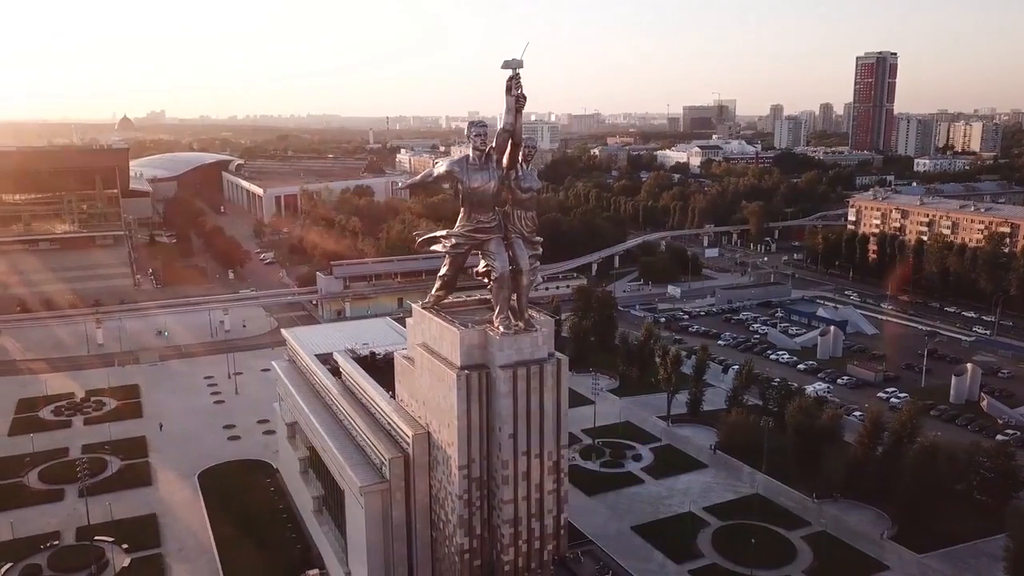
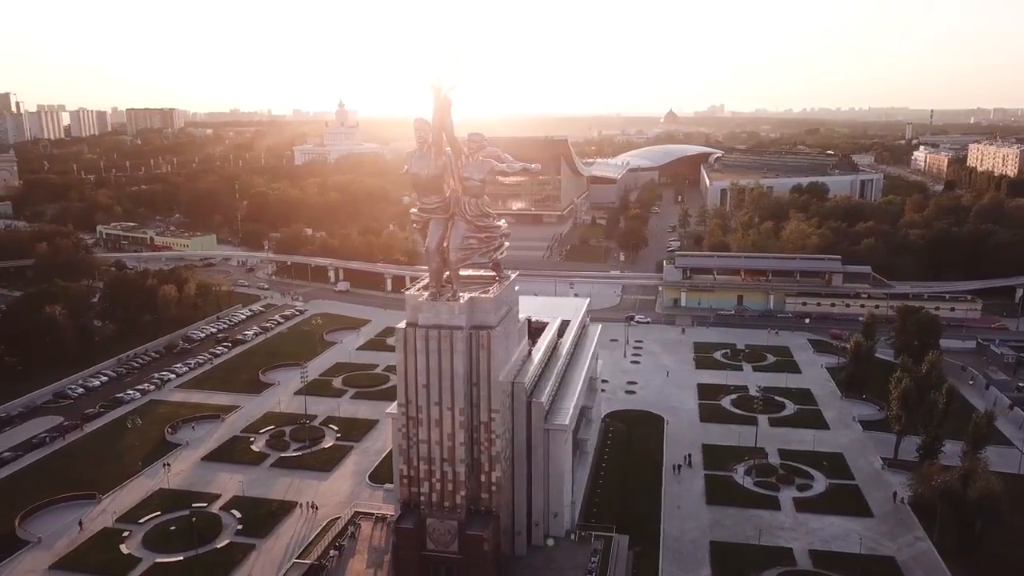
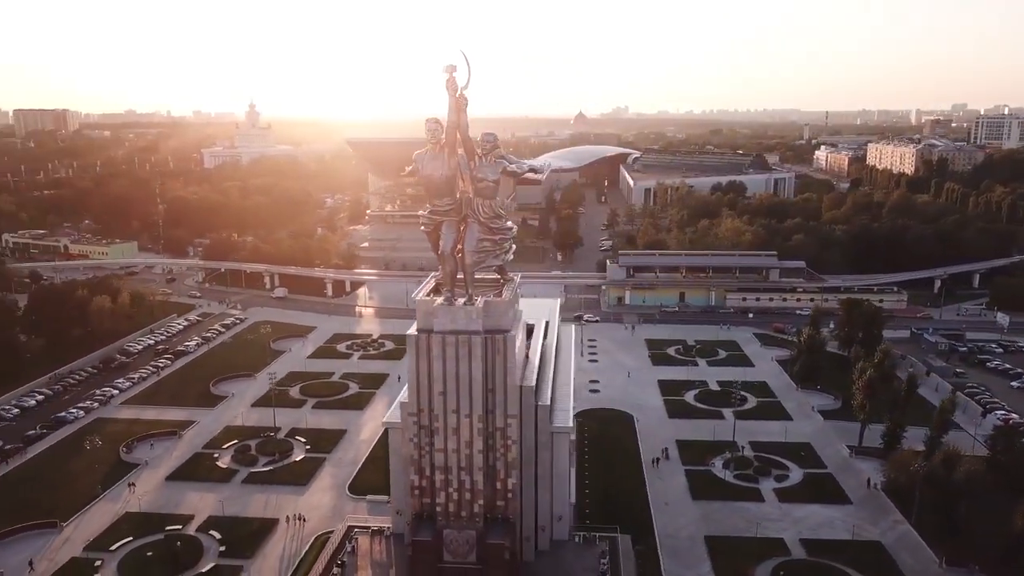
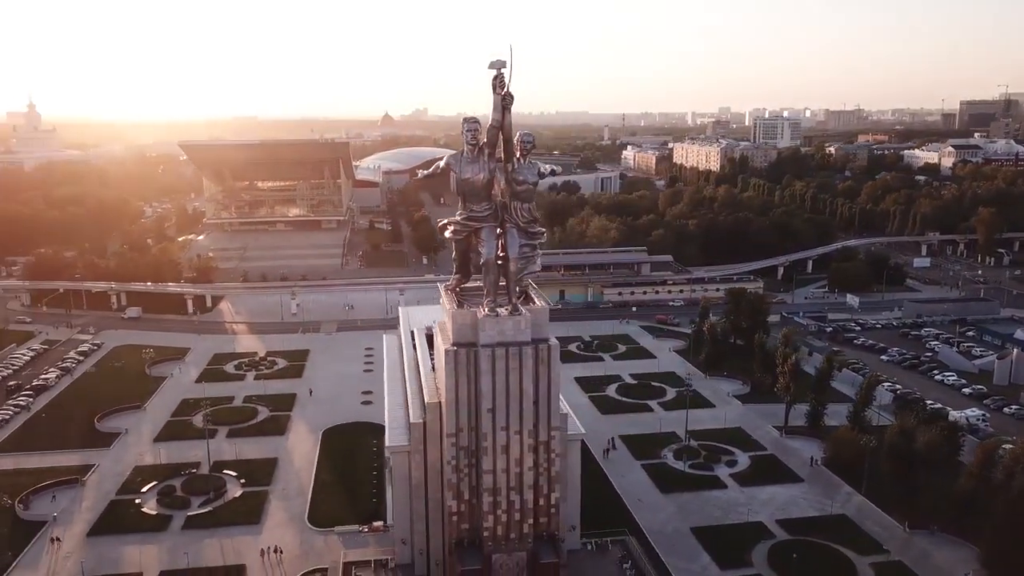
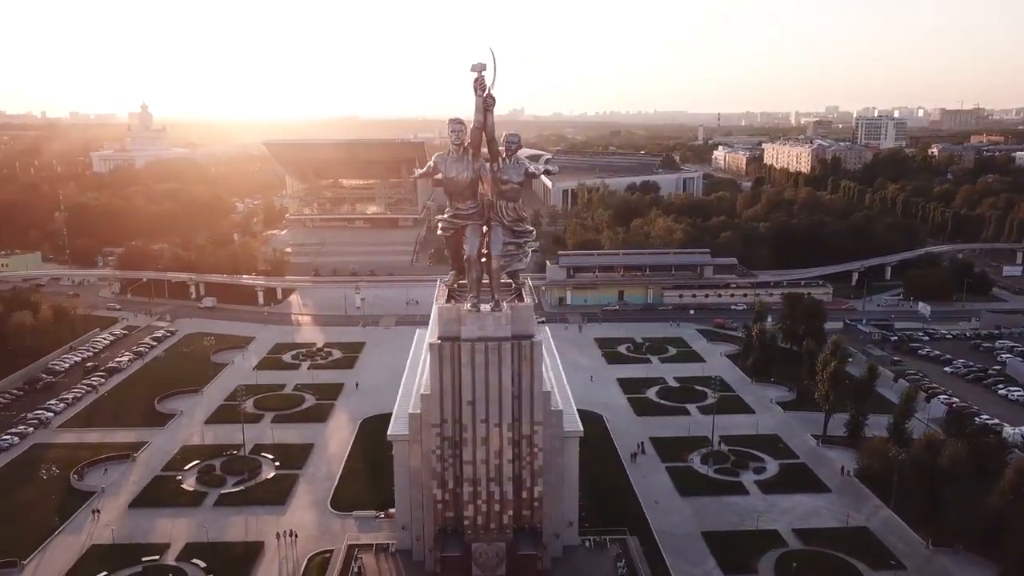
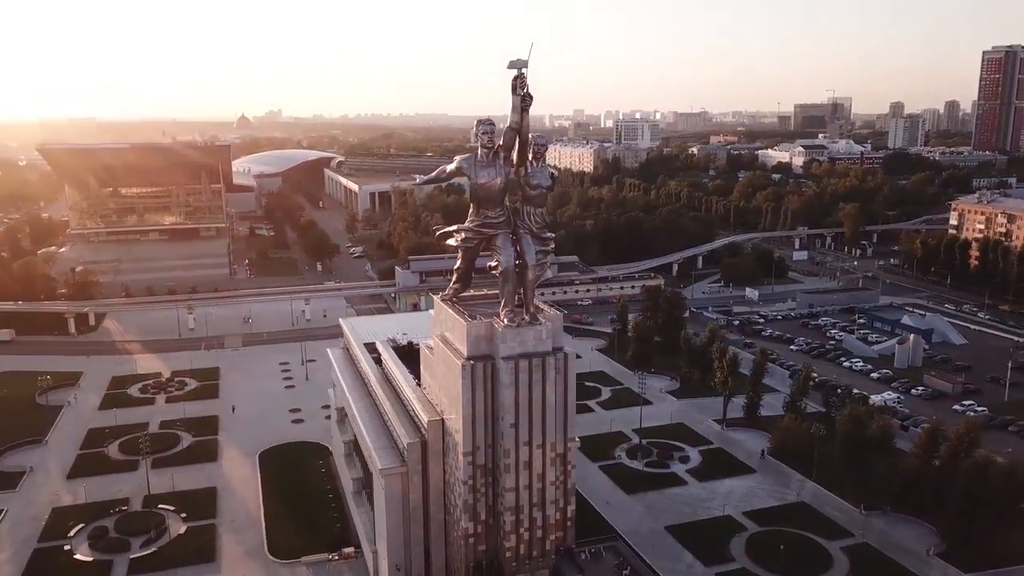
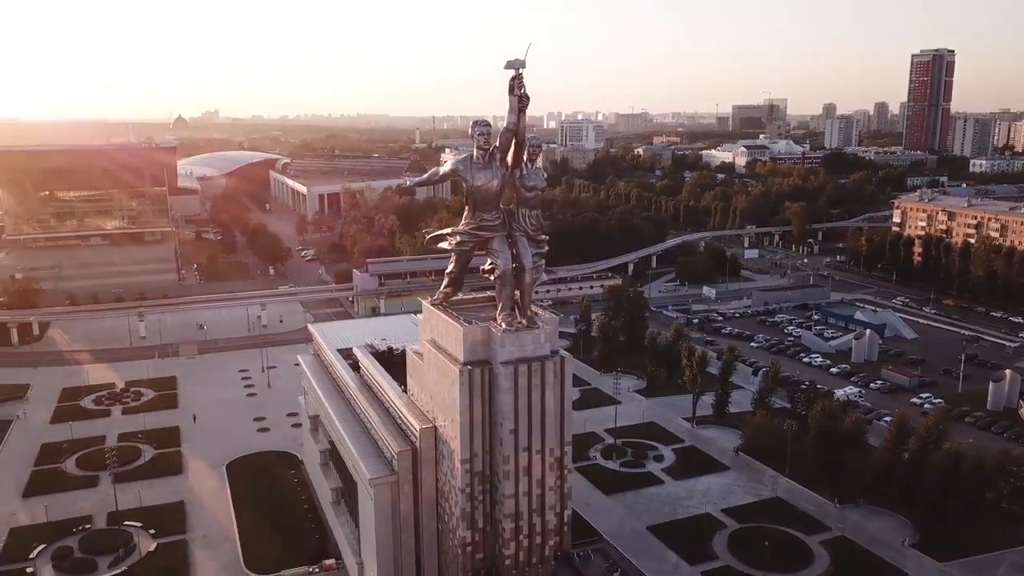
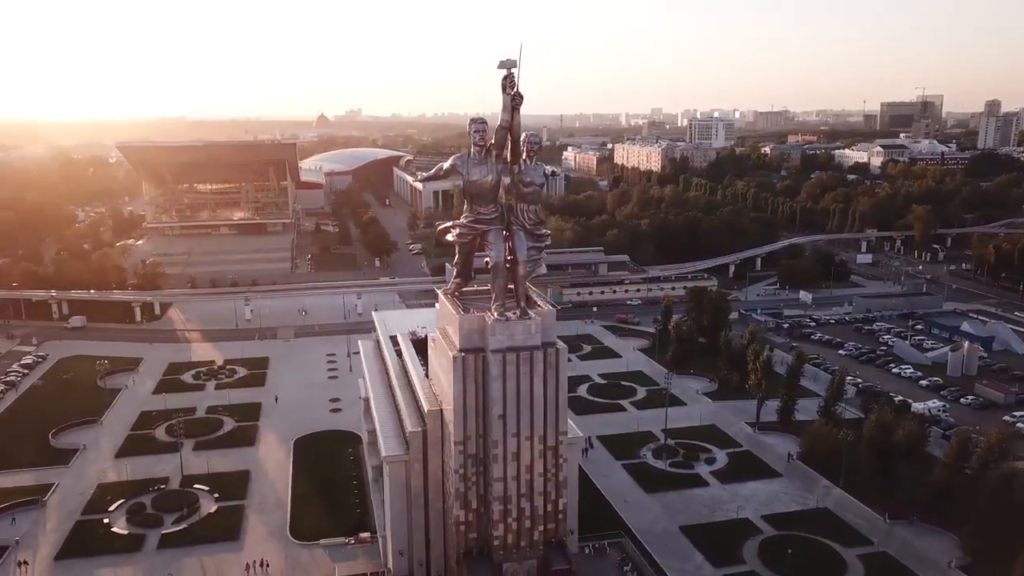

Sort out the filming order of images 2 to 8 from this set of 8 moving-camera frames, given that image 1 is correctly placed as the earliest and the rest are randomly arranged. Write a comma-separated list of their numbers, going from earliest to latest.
7, 6, 8, 4, 5, 3, 2
